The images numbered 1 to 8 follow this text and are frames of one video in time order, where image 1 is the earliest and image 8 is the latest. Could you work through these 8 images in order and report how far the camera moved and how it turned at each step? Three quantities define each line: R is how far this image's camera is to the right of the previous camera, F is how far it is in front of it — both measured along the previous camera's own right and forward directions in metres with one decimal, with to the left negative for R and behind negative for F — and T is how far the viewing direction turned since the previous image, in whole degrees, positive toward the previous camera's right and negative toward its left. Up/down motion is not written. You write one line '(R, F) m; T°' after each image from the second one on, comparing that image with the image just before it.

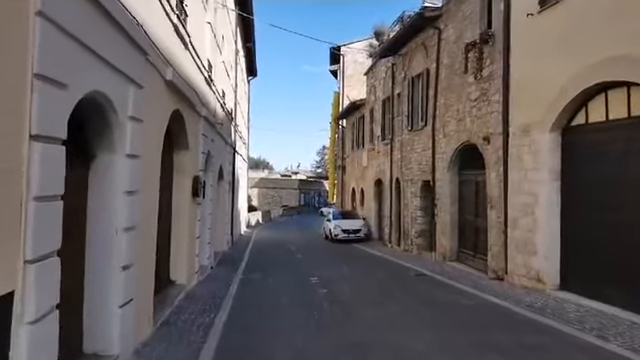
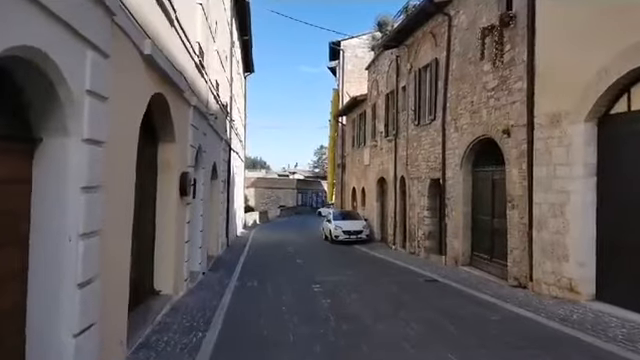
(-0.1, +1.2) m; 0°
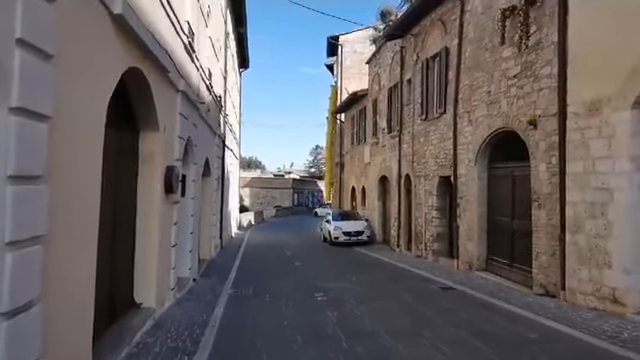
(-0.2, +1.2) m; +1°
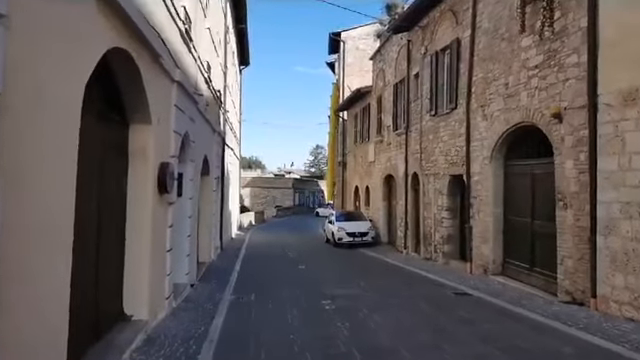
(-0.1, +0.8) m; 0°
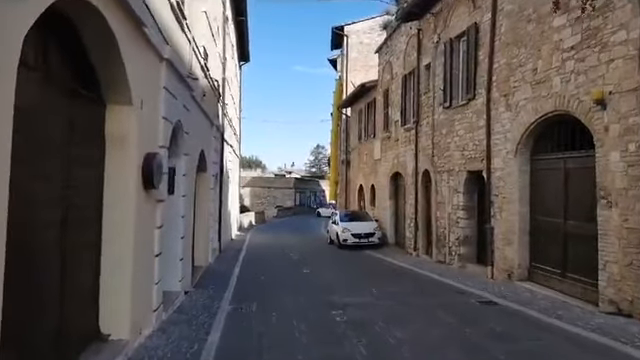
(-0.2, +1.2) m; 0°
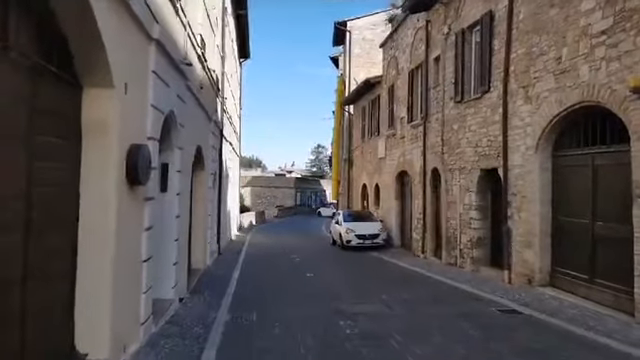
(-0.1, +0.8) m; 0°
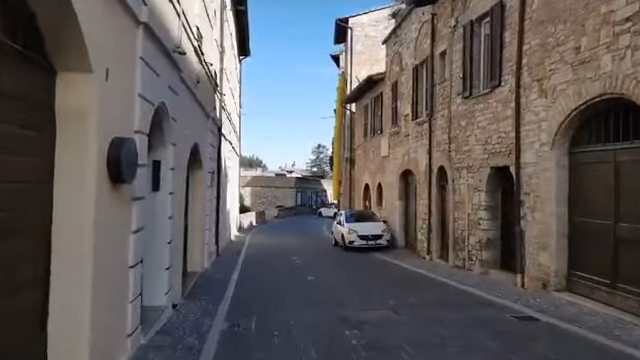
(0.0, +0.6) m; 0°
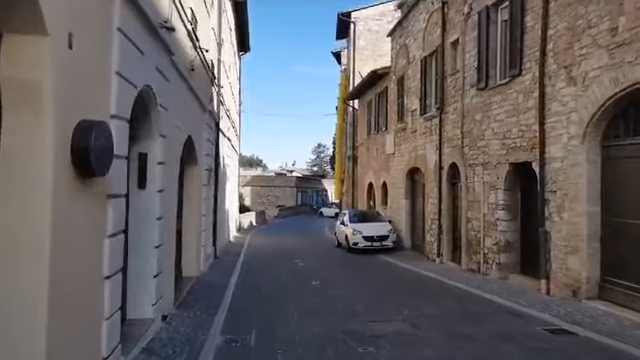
(-0.1, +1.0) m; 0°
